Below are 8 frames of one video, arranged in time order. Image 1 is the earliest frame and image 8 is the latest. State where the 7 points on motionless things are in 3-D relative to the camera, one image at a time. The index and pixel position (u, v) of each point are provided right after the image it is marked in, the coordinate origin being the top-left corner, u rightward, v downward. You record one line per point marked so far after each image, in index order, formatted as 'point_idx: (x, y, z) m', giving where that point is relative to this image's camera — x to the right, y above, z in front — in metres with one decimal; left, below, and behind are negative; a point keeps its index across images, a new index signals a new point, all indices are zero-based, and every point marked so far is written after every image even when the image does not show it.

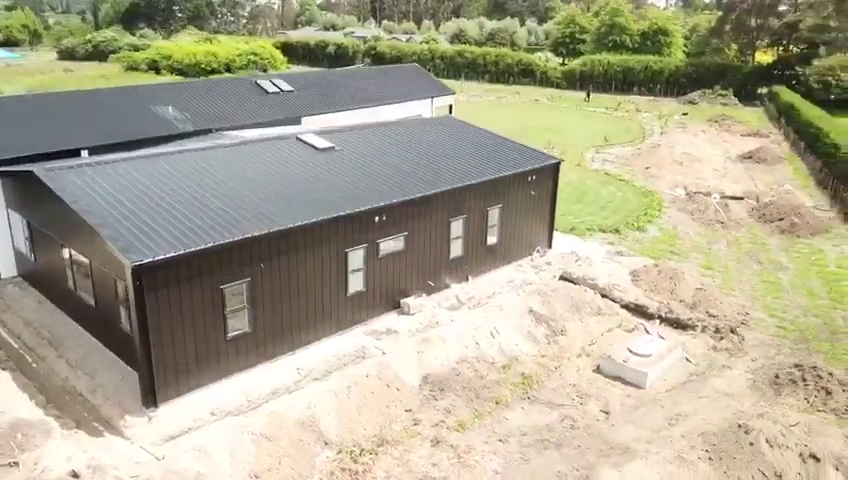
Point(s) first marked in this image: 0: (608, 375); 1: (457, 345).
0: (+3.8, -2.9, +14.6) m
1: (+0.8, -2.3, +14.5) m
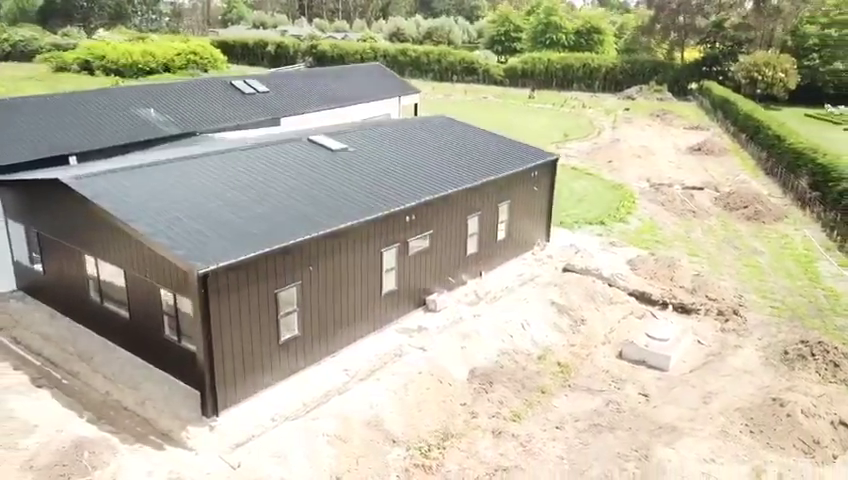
0: (+4.6, -2.7, +15.3) m
1: (+1.6, -2.2, +14.9) m
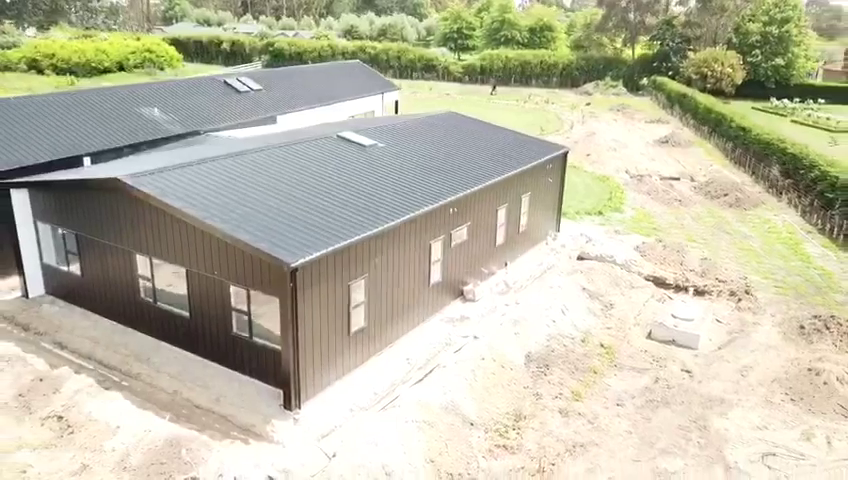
0: (+5.7, -2.4, +16.2) m
1: (+2.7, -2.0, +15.4) m
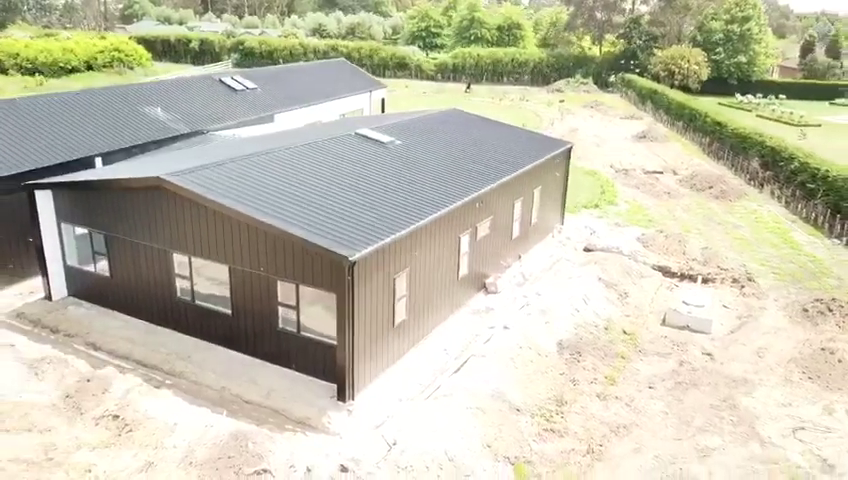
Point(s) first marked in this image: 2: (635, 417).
0: (+6.3, -2.2, +16.9) m
1: (+3.4, -1.8, +15.9) m
2: (+4.1, -3.4, +12.9) m
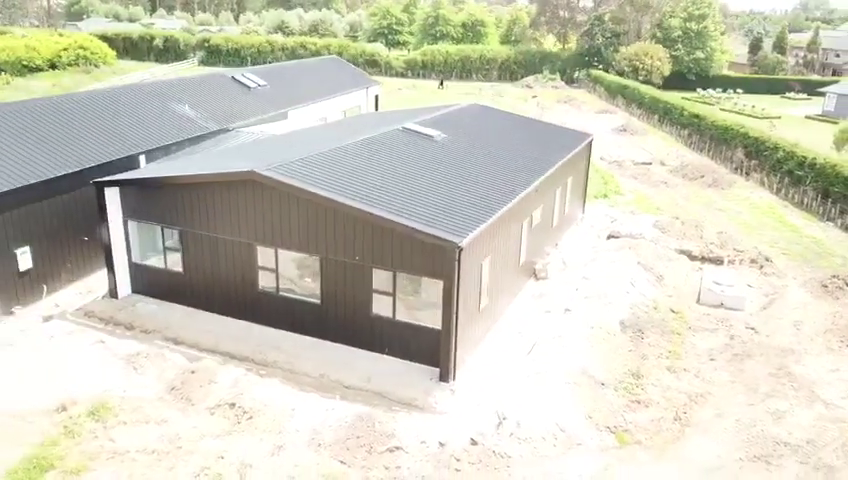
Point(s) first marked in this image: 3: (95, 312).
0: (+7.8, -1.7, +18.0) m
1: (+4.9, -1.4, +16.9) m
2: (+5.8, -3.0, +13.9) m
3: (-7.4, -1.6, +15.2) m
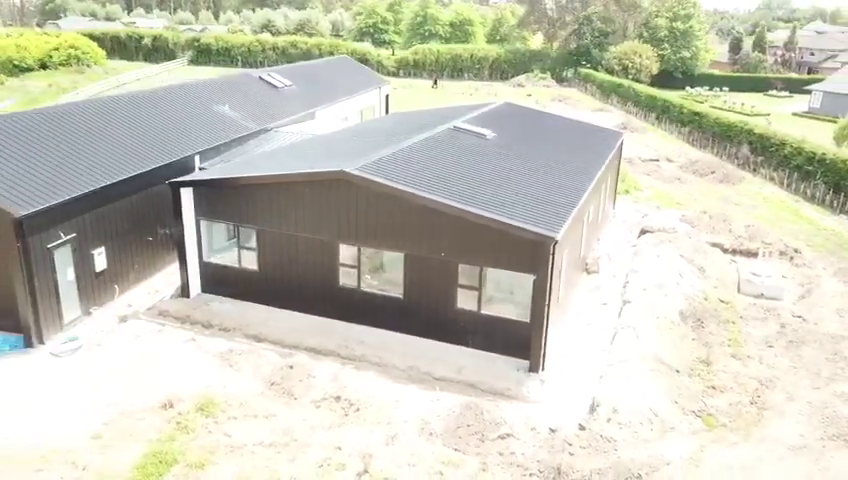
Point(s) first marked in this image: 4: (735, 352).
0: (+9.3, -1.5, +18.8) m
1: (+6.4, -1.2, +17.5) m
2: (+7.6, -2.9, +14.6) m
3: (-5.8, -1.6, +15.3) m
4: (+7.0, -2.5, +15.1) m
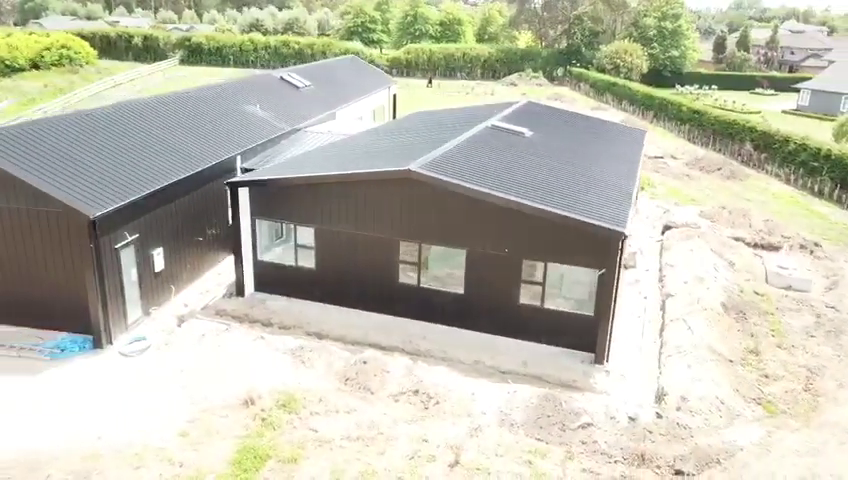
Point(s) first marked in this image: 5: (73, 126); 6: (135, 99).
0: (+10.5, -1.3, +19.4) m
1: (+7.6, -1.1, +18.0) m
2: (+8.9, -2.7, +15.1) m
3: (-4.5, -1.6, +15.4) m
4: (+8.3, -2.4, +15.7) m
5: (-8.1, +2.6, +15.5) m
6: (-8.4, +4.0, +19.1) m
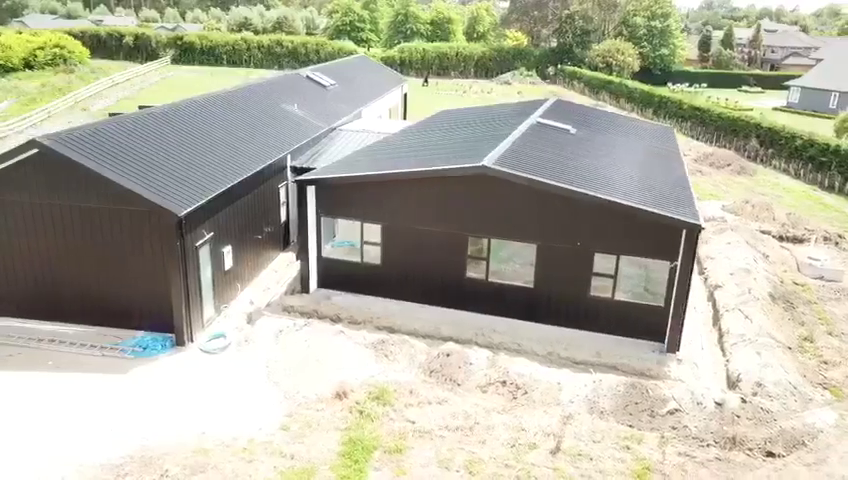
0: (+11.8, -1.1, +20.0) m
1: (+9.1, -0.9, +18.6) m
2: (+10.4, -2.5, +15.7) m
3: (-2.9, -1.5, +15.5) m
4: (+9.8, -2.2, +16.2) m
5: (-6.6, +2.6, +15.5) m
6: (-7.0, +4.0, +19.1) m
